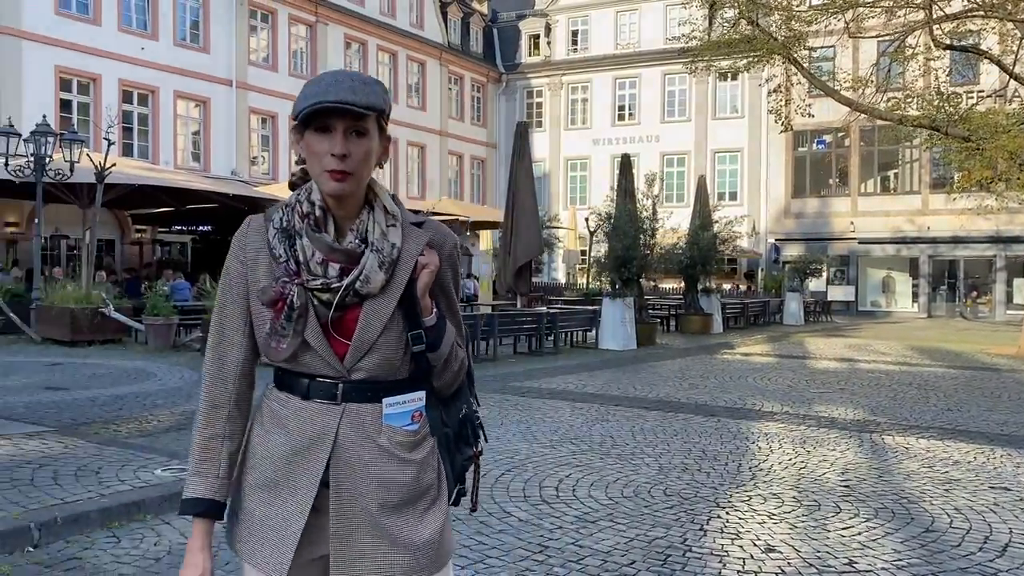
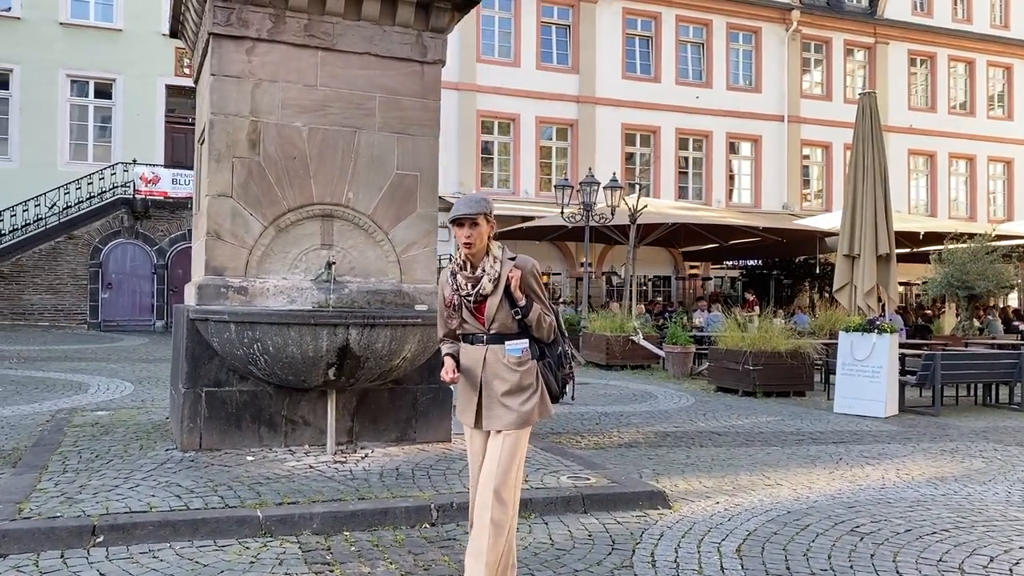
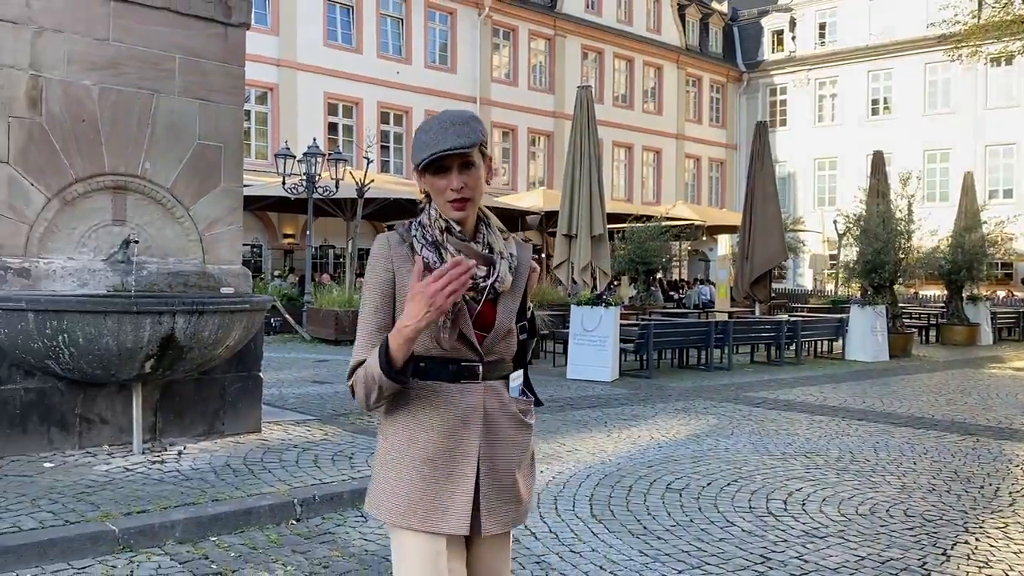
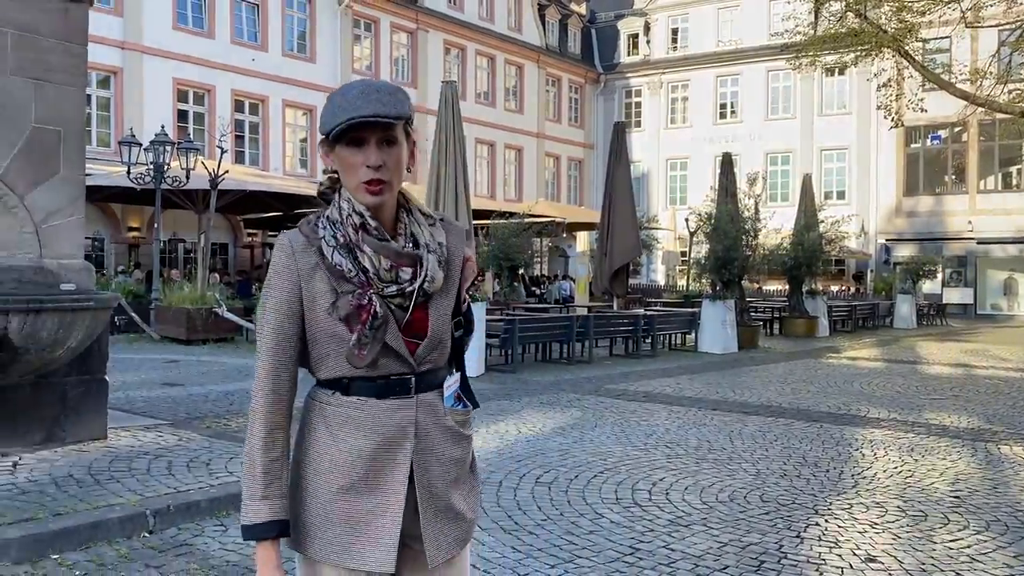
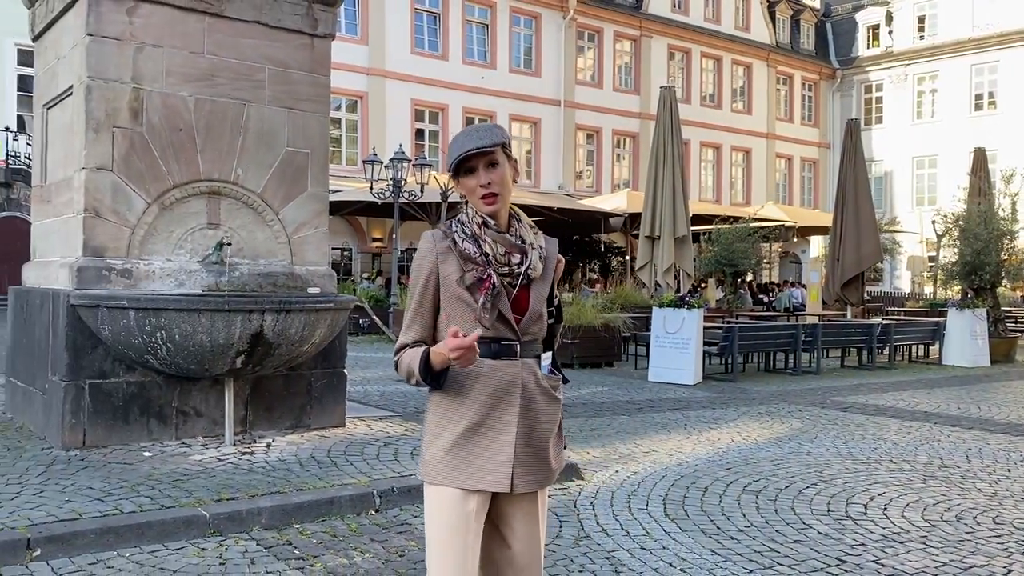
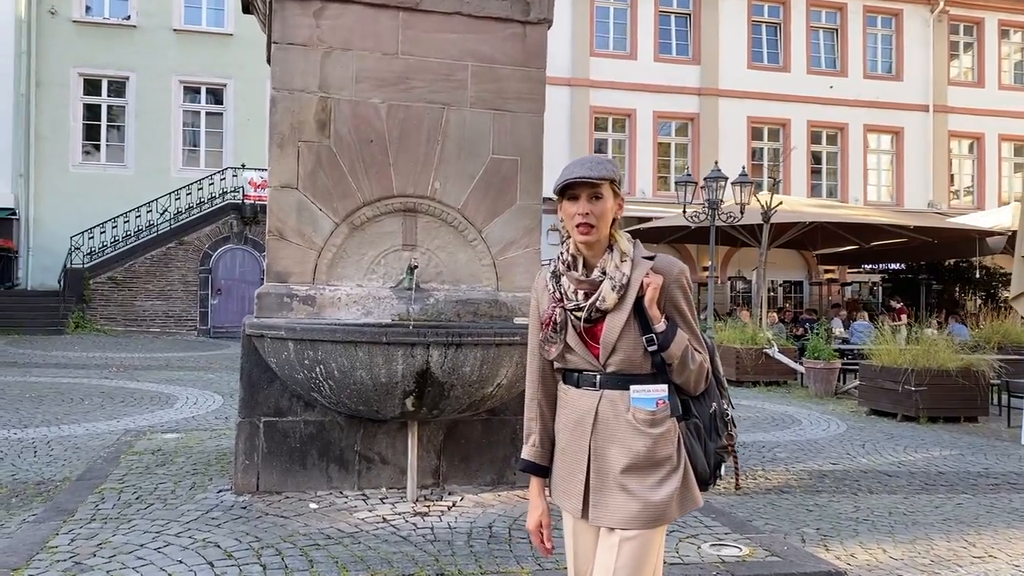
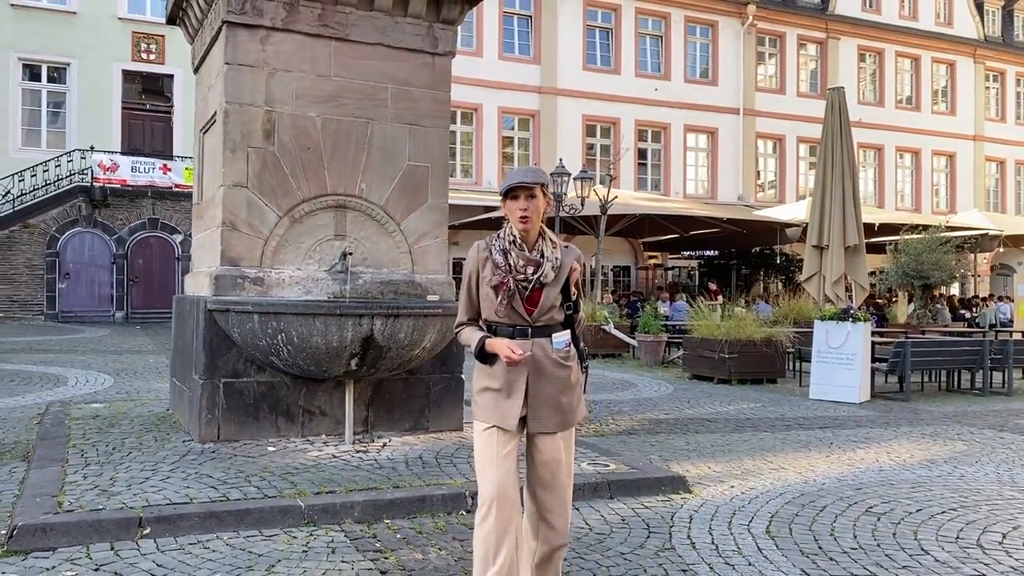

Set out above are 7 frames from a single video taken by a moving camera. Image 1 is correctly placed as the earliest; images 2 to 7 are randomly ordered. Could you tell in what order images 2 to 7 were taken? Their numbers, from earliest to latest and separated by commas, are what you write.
4, 3, 5, 7, 2, 6
